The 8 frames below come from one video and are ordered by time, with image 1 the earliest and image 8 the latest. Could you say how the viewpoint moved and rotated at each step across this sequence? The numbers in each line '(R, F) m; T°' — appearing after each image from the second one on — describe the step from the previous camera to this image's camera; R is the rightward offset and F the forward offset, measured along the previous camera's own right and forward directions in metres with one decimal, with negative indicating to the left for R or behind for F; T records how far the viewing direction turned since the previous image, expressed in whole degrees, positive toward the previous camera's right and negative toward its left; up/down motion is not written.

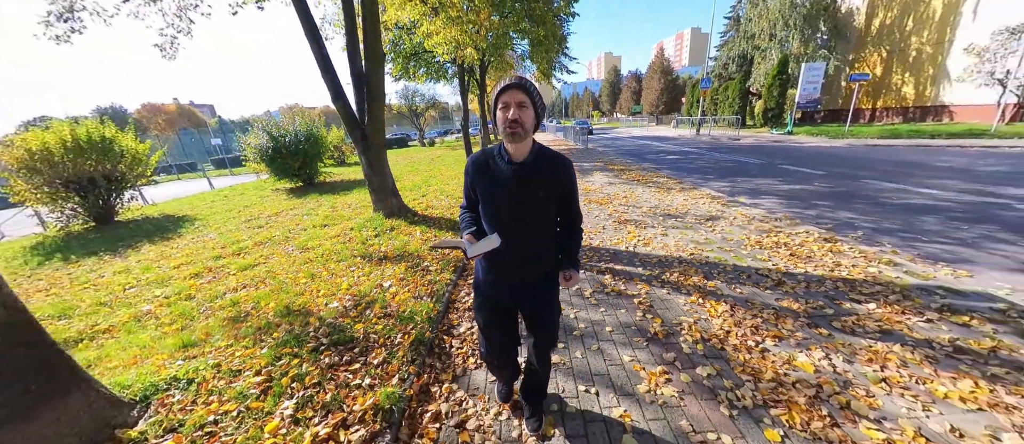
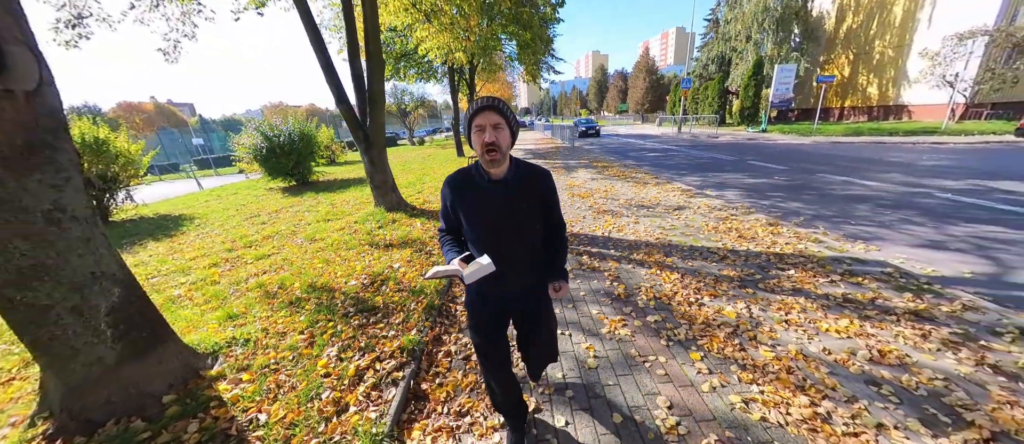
(0.0, -0.6) m; +2°
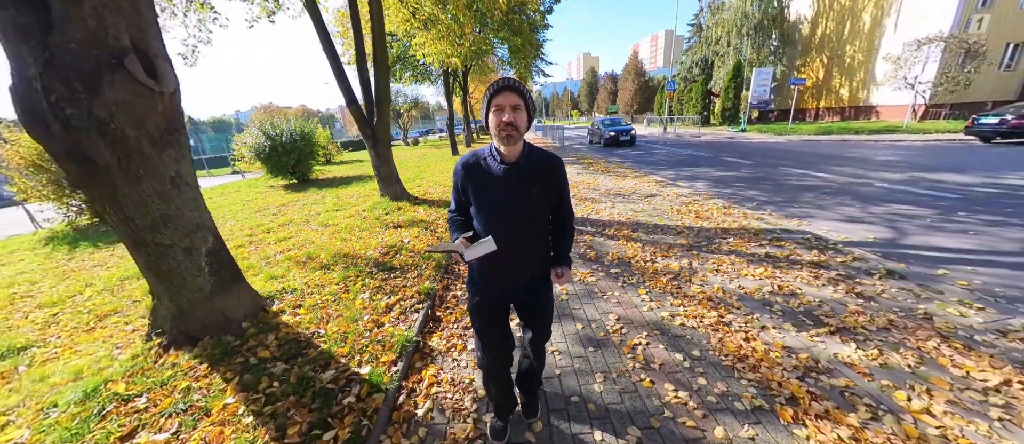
(0.0, -0.8) m; +1°
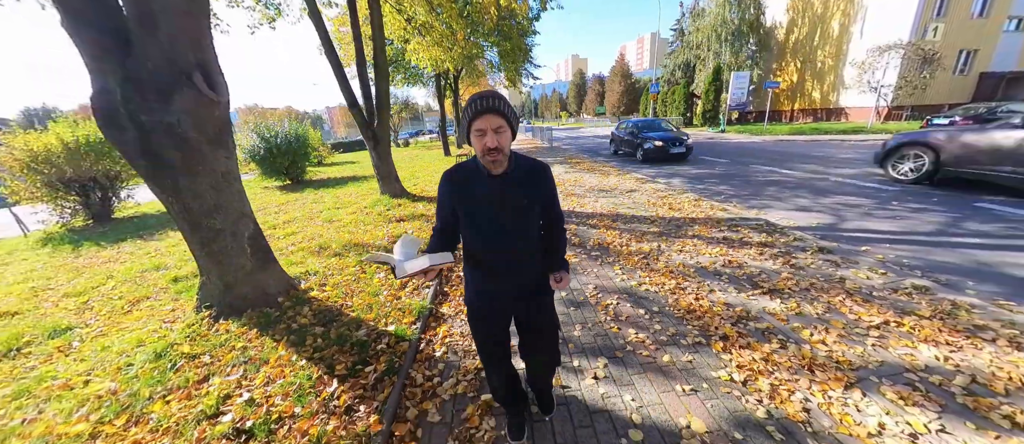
(-0.1, -0.6) m; +2°
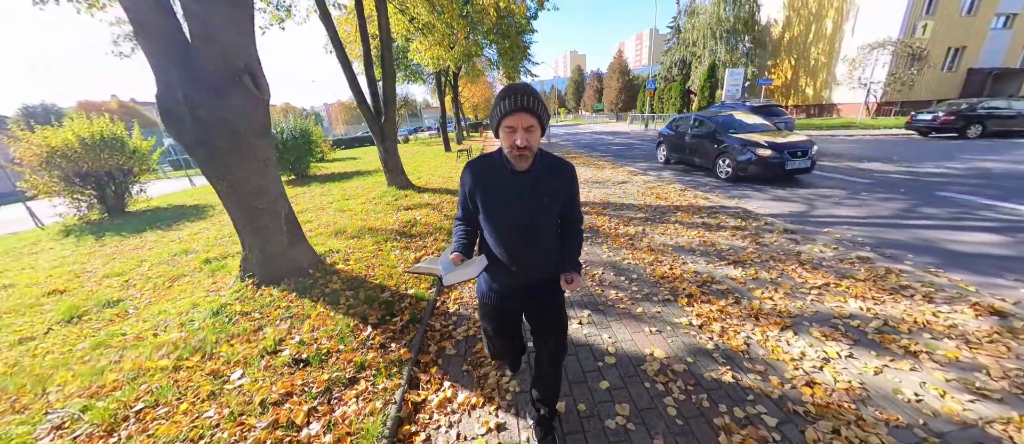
(0.0, -0.5) m; 0°
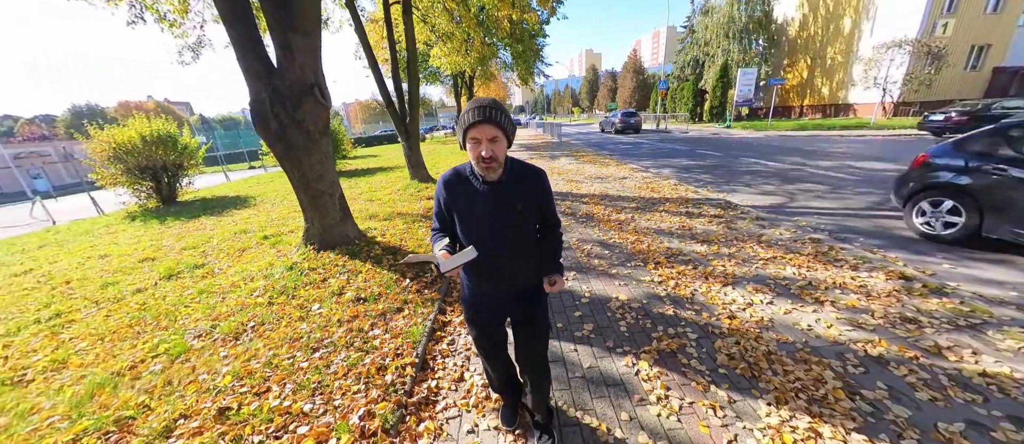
(+0.1, -0.9) m; -2°
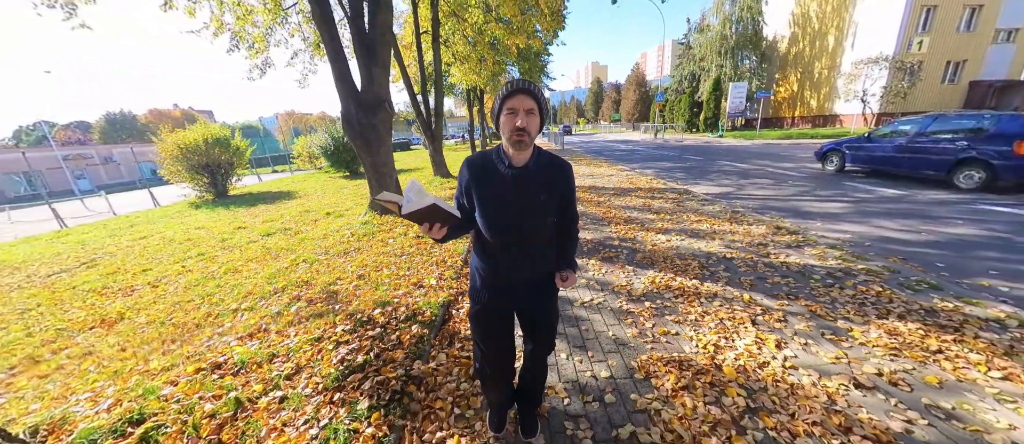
(0.0, -1.9) m; -1°
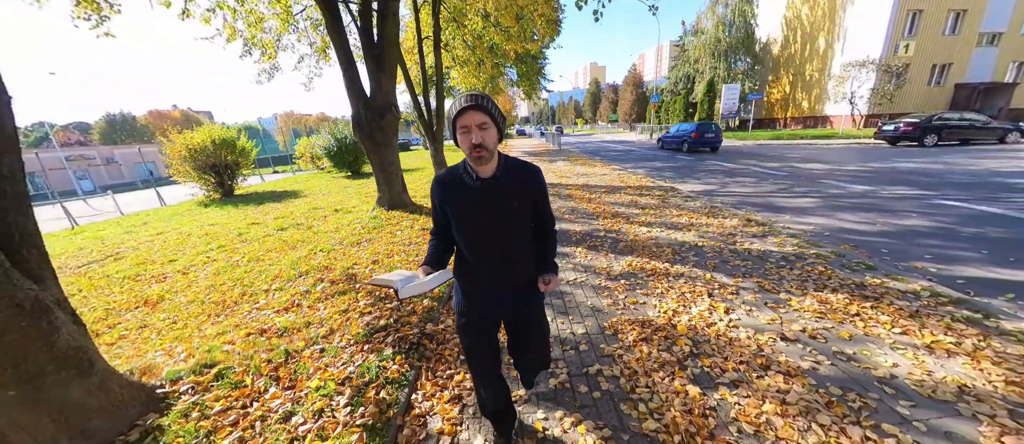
(0.0, -0.6) m; 0°
